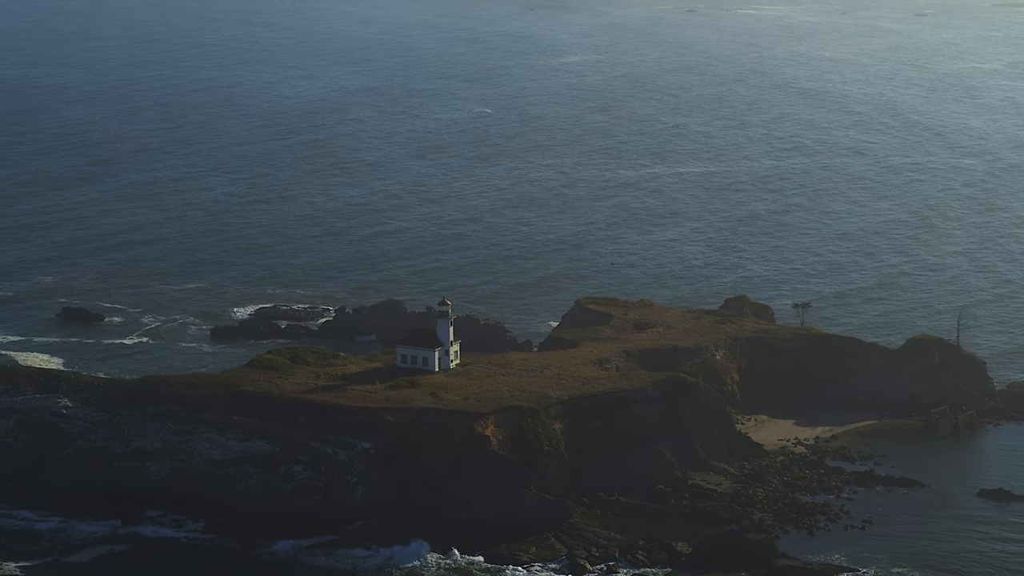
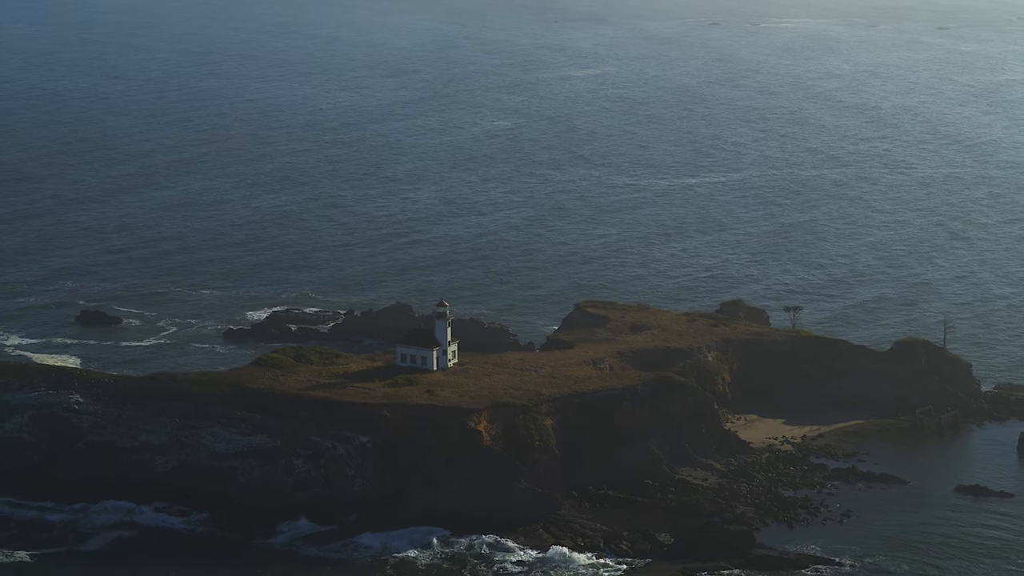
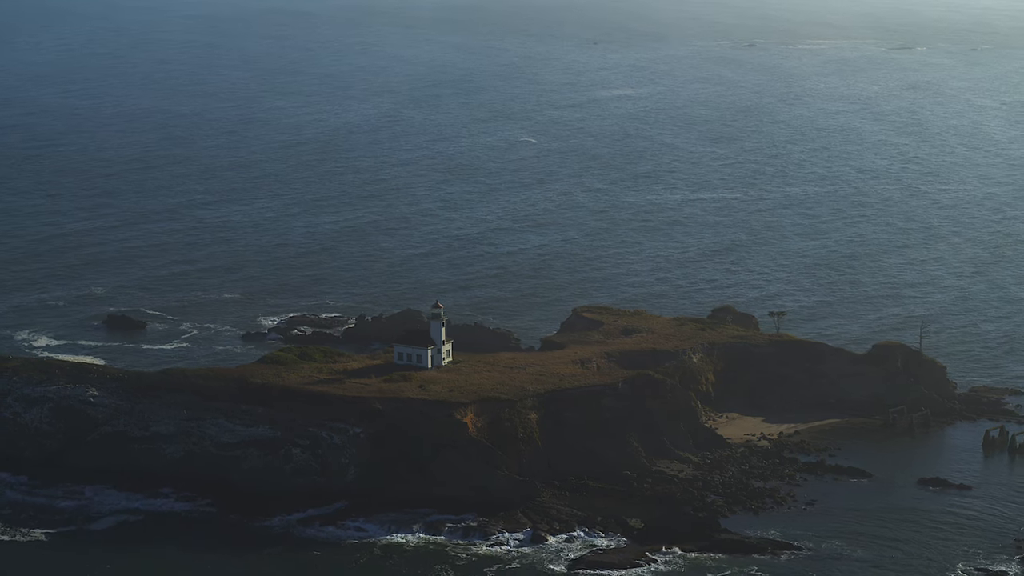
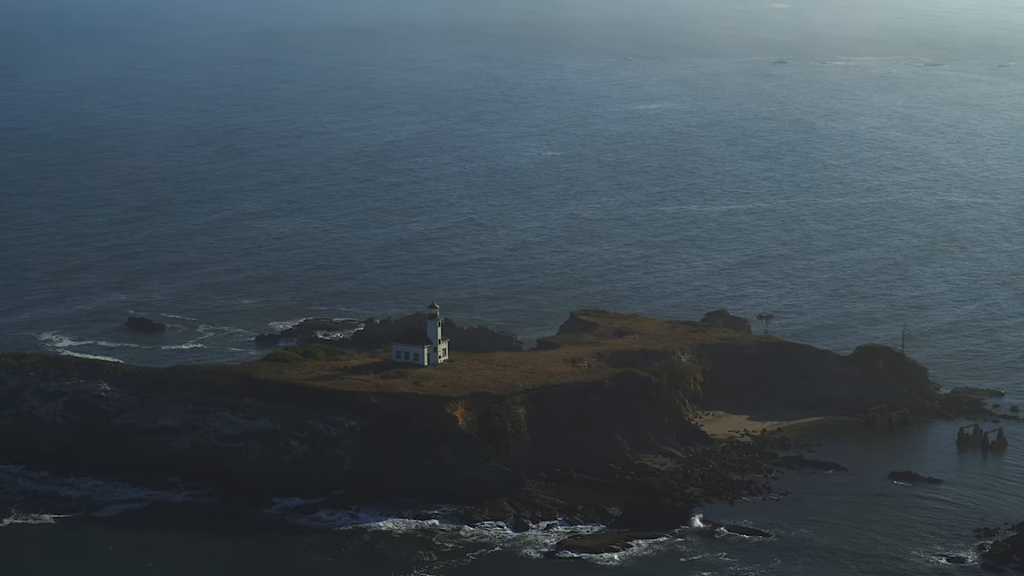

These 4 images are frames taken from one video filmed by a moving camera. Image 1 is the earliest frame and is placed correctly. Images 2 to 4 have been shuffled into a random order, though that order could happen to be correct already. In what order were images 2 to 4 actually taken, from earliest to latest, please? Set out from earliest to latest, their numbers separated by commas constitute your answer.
2, 3, 4
